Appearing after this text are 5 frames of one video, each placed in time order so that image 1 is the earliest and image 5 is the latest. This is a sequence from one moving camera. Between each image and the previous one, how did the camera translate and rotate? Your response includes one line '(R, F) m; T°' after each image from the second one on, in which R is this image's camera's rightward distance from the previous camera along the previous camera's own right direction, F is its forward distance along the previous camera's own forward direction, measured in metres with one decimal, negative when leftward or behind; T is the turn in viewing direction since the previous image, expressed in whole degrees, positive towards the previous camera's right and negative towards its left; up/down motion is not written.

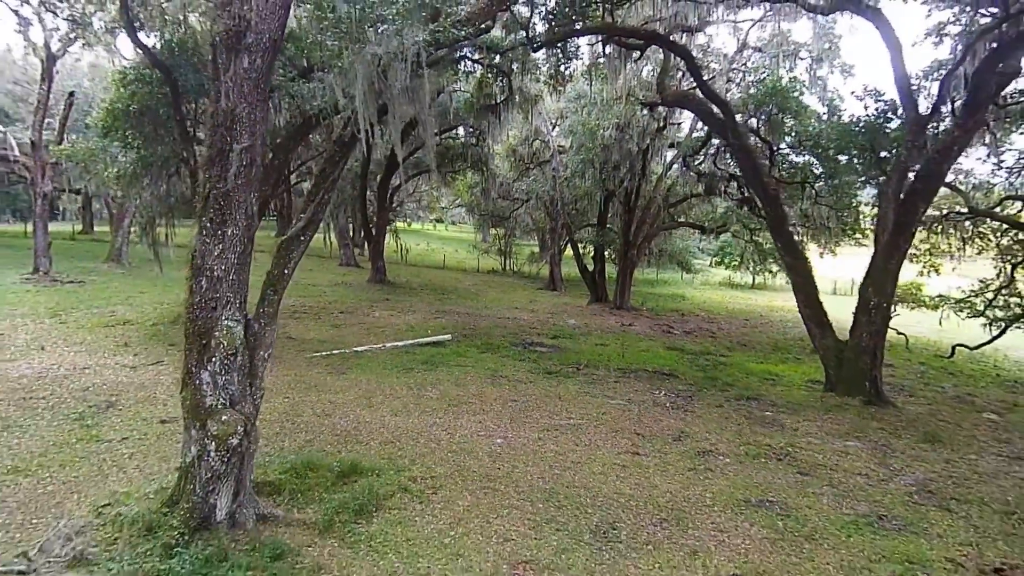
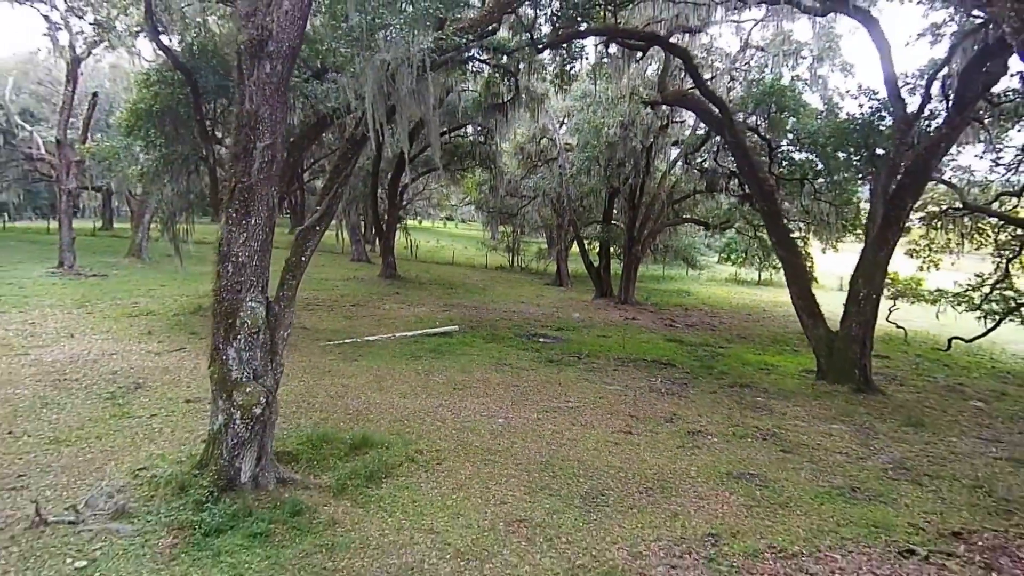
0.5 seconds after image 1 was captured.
(+0.1, -0.3) m; -1°
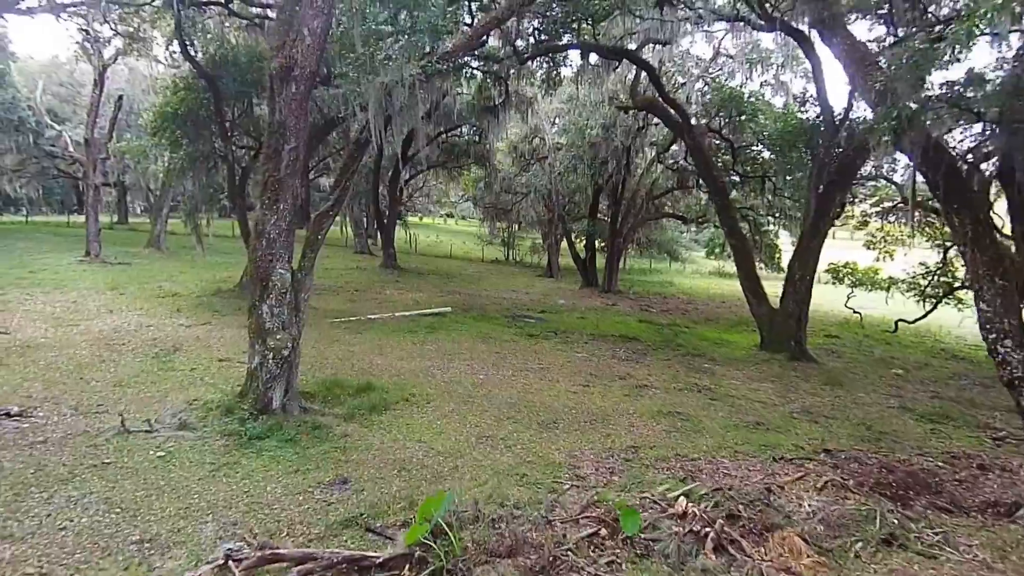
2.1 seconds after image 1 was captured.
(+0.2, -1.1) m; 0°
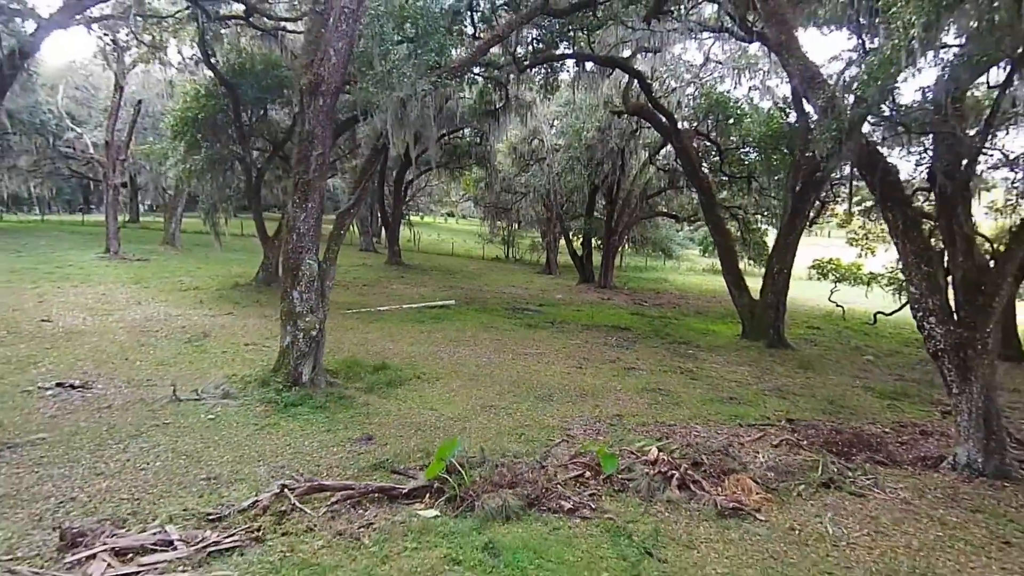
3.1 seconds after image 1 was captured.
(0.0, -0.7) m; 0°
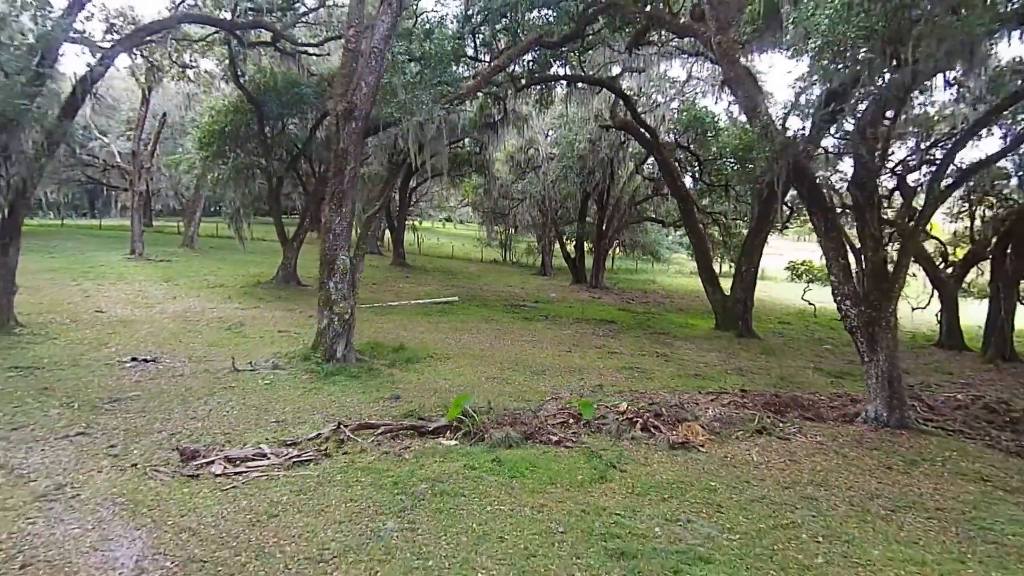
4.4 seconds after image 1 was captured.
(0.0, -1.1) m; 0°
